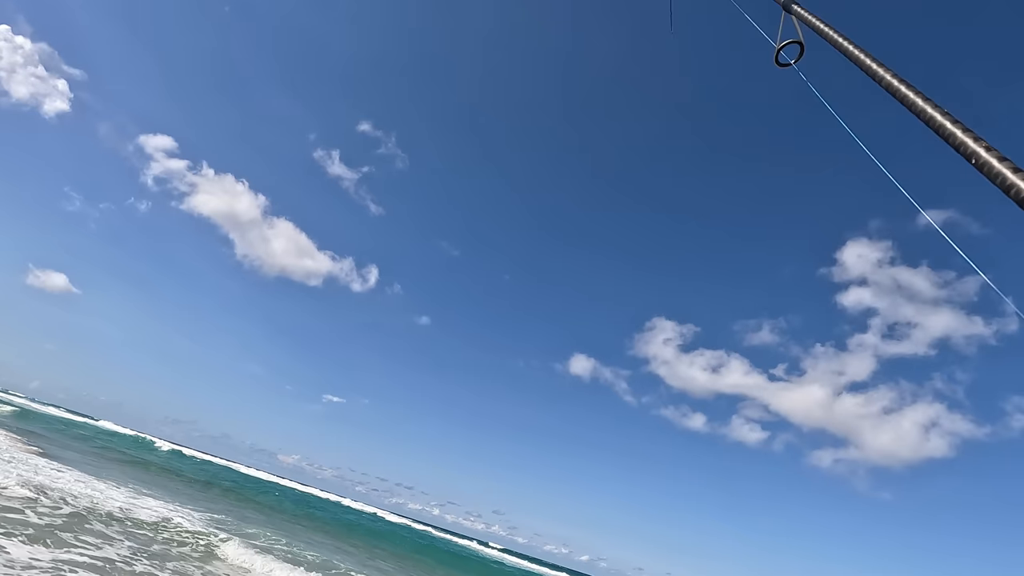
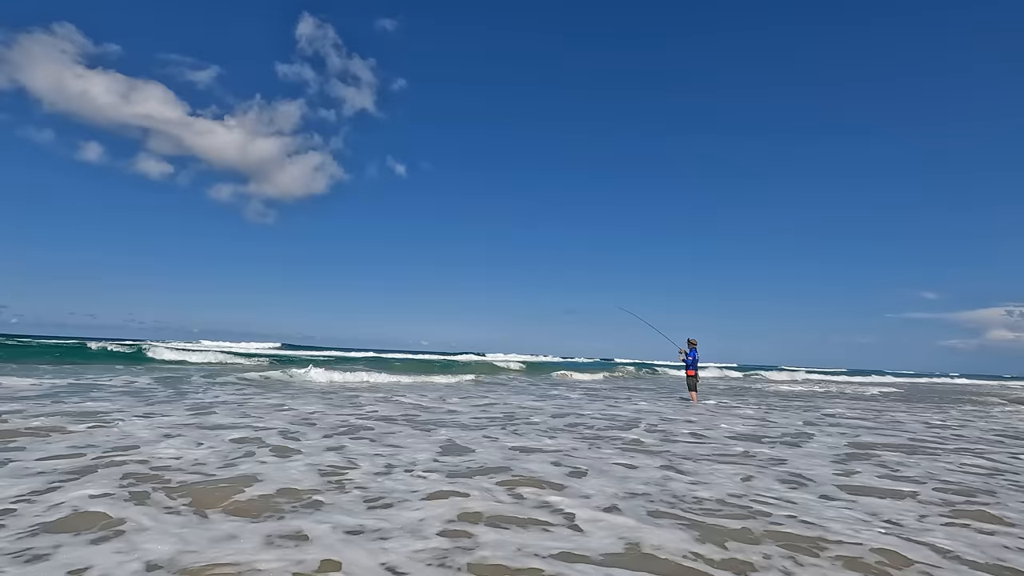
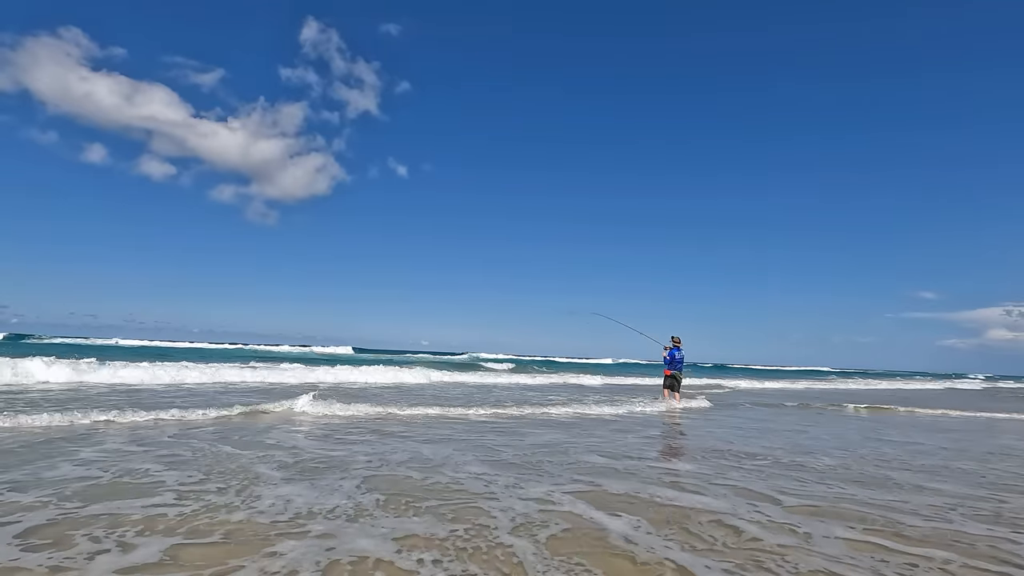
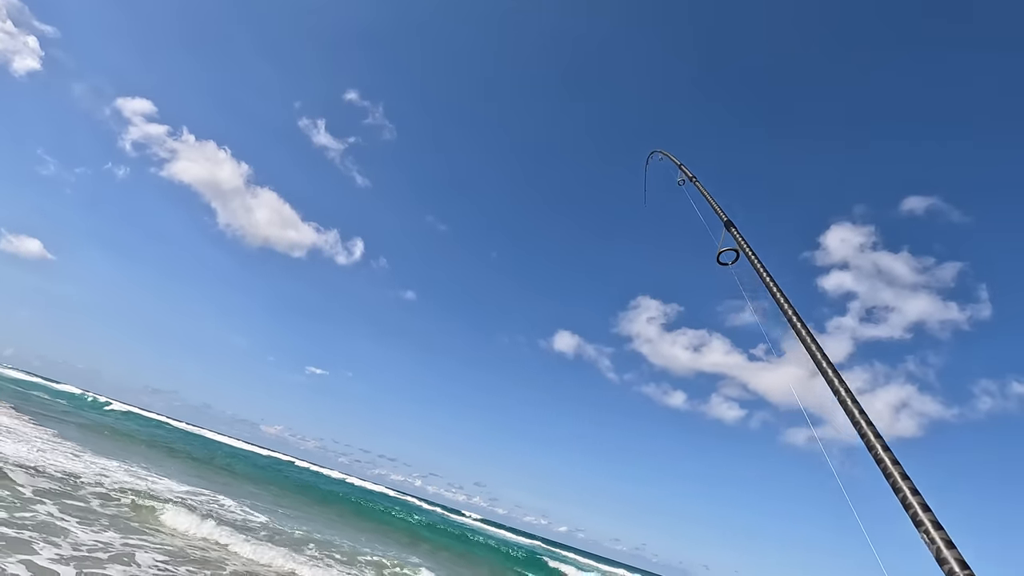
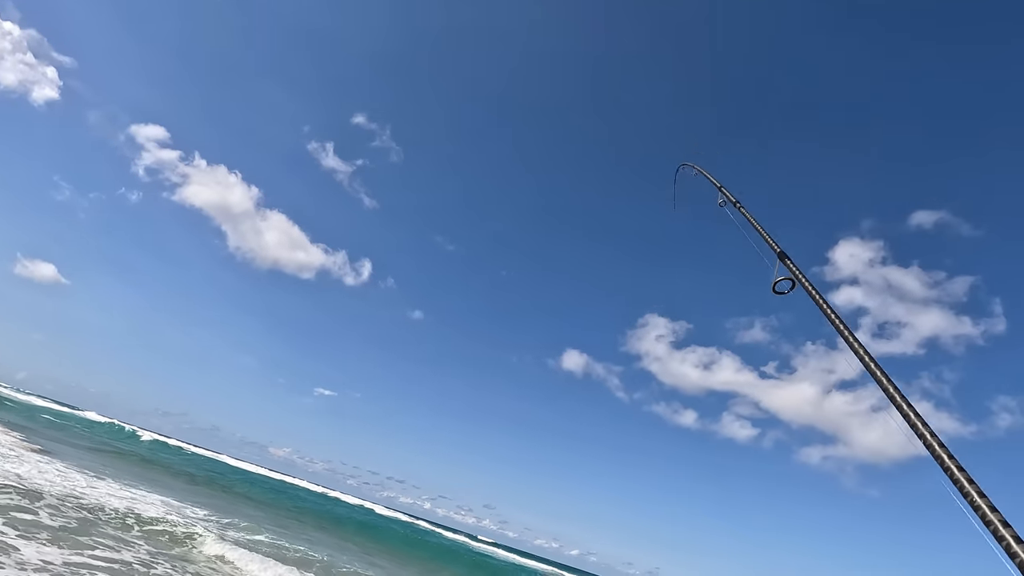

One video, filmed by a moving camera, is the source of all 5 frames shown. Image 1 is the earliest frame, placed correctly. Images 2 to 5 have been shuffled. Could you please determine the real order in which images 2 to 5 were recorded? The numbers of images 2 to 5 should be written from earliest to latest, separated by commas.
5, 4, 2, 3
